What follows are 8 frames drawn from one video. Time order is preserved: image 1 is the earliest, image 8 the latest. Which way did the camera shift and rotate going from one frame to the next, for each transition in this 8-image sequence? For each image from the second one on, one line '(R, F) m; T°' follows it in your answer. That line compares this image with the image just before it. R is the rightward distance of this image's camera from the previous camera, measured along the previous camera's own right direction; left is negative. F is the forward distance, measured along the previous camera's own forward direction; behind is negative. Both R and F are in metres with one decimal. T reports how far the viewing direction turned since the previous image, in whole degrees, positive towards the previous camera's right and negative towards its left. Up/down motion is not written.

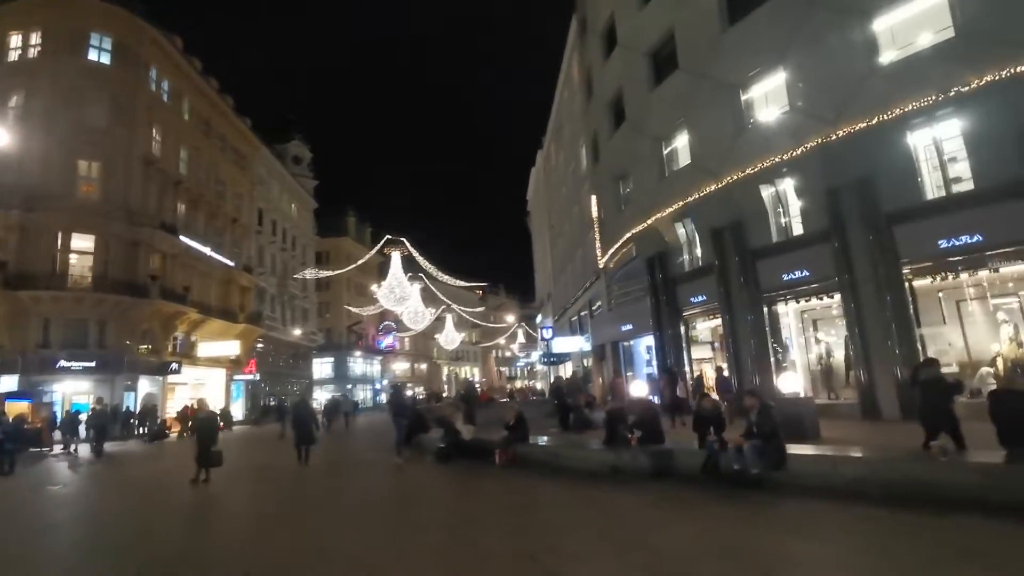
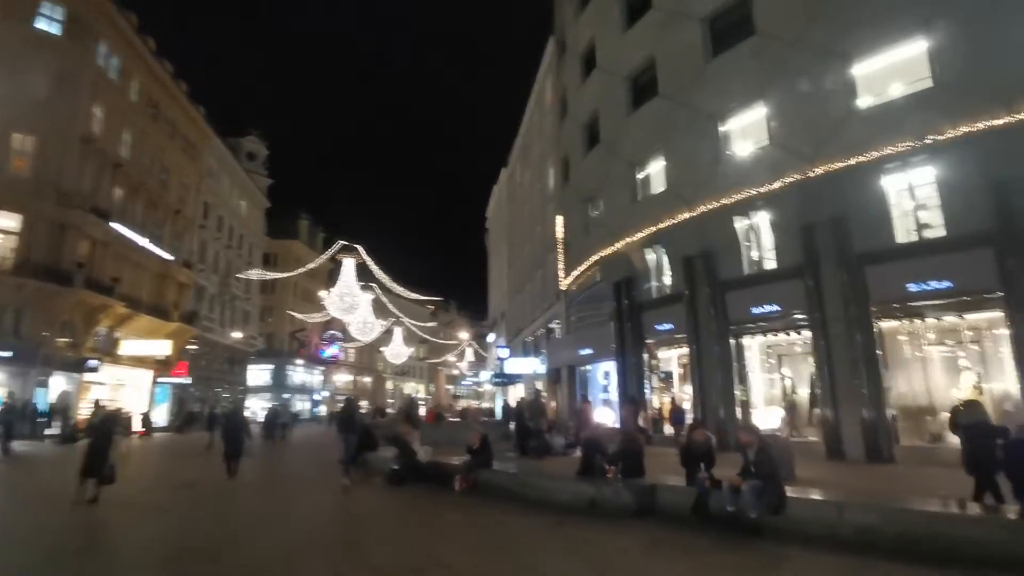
(-0.4, +0.8) m; +5°
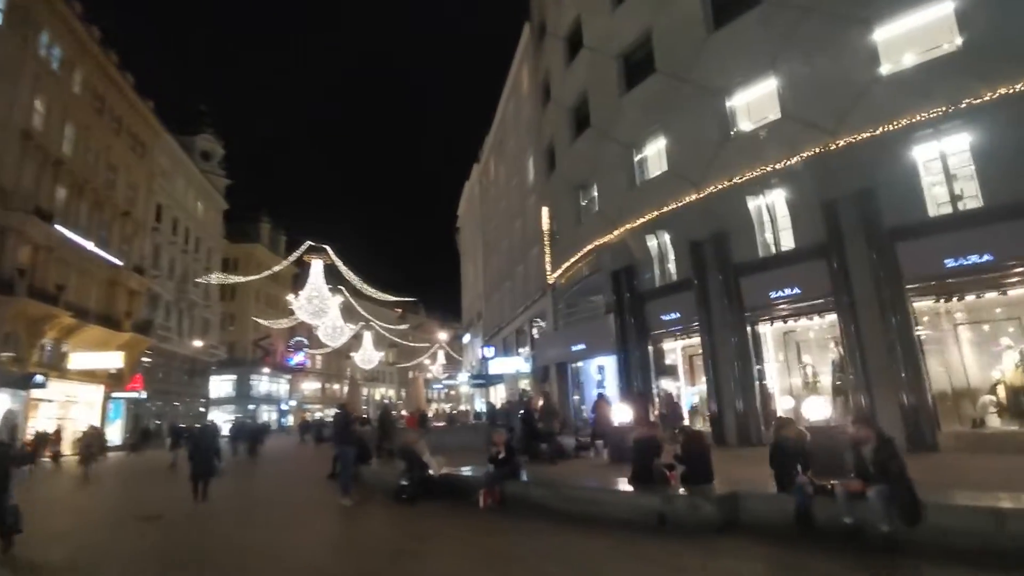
(-0.9, +1.3) m; +4°
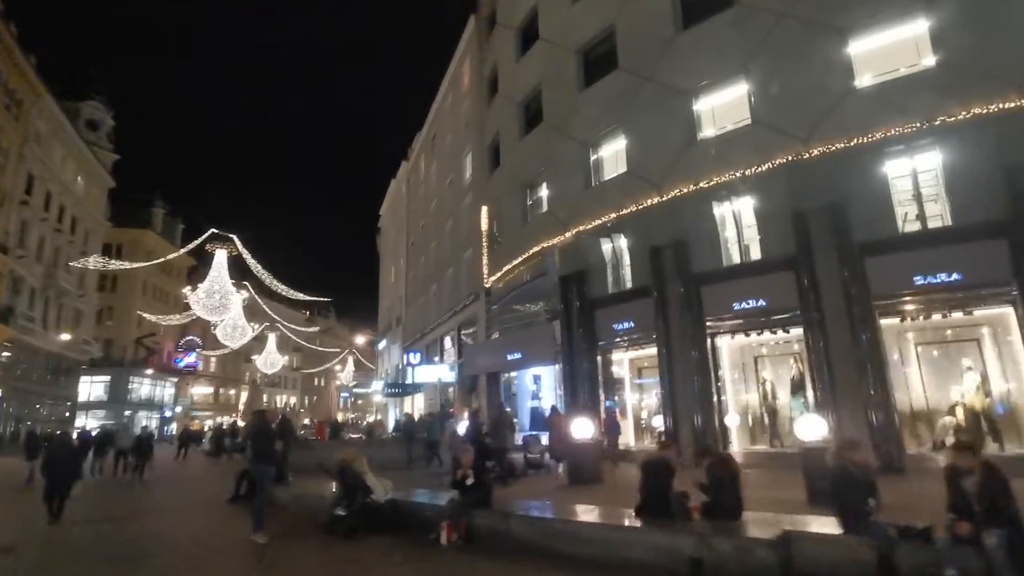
(-0.8, +1.6) m; +9°
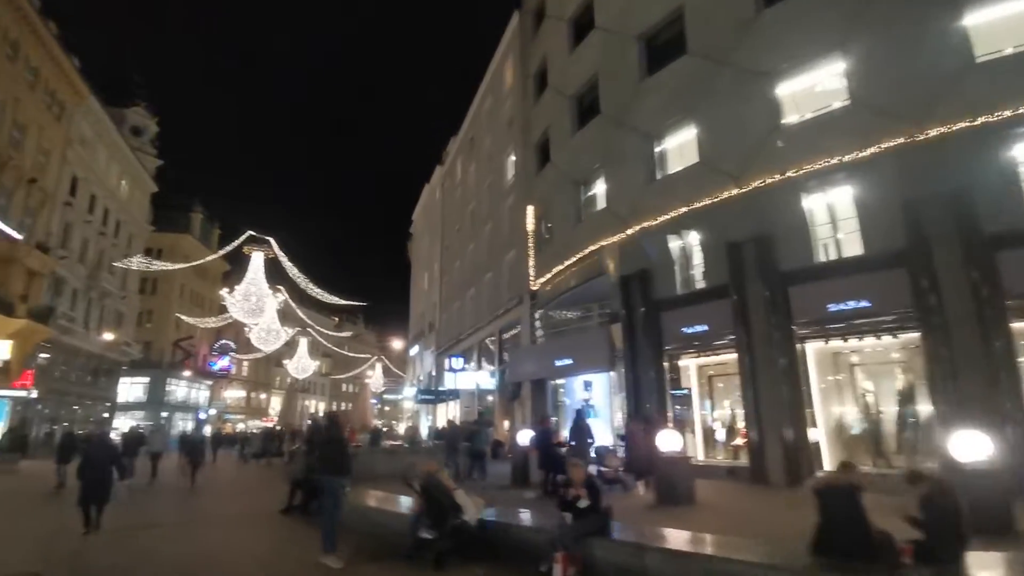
(-1.0, +1.1) m; -2°
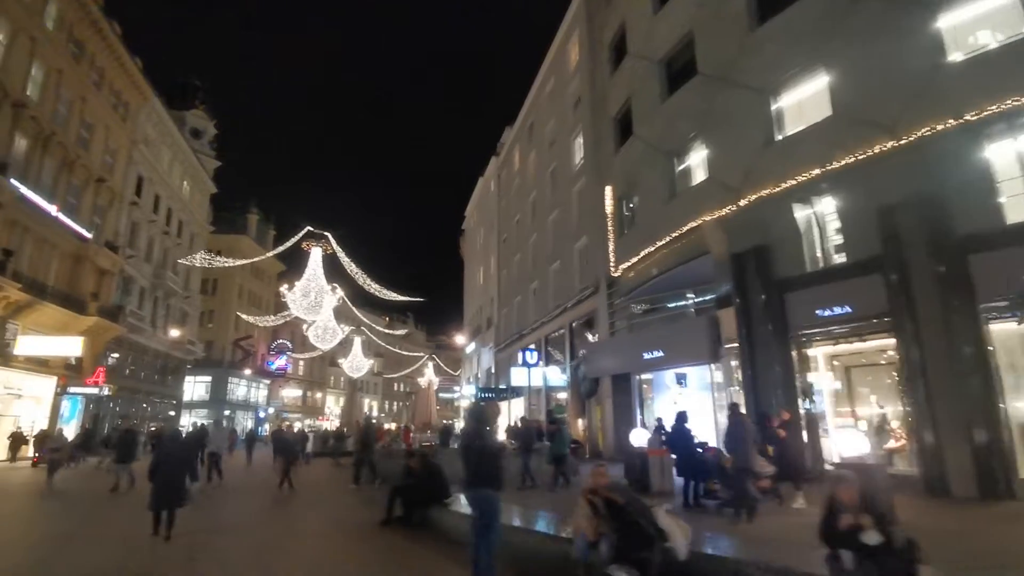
(-1.4, +1.7) m; -4°
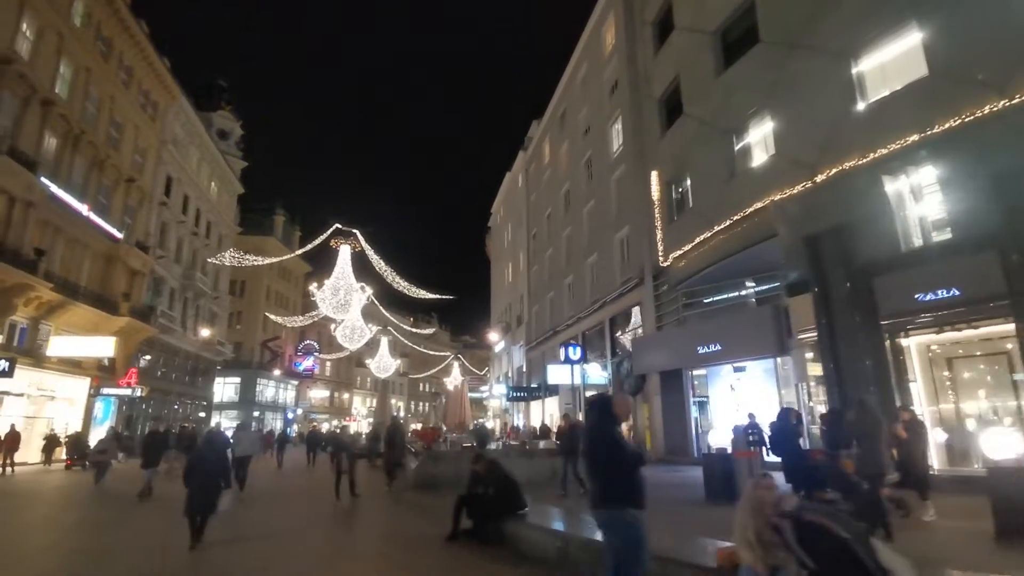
(-0.8, +1.1) m; -2°
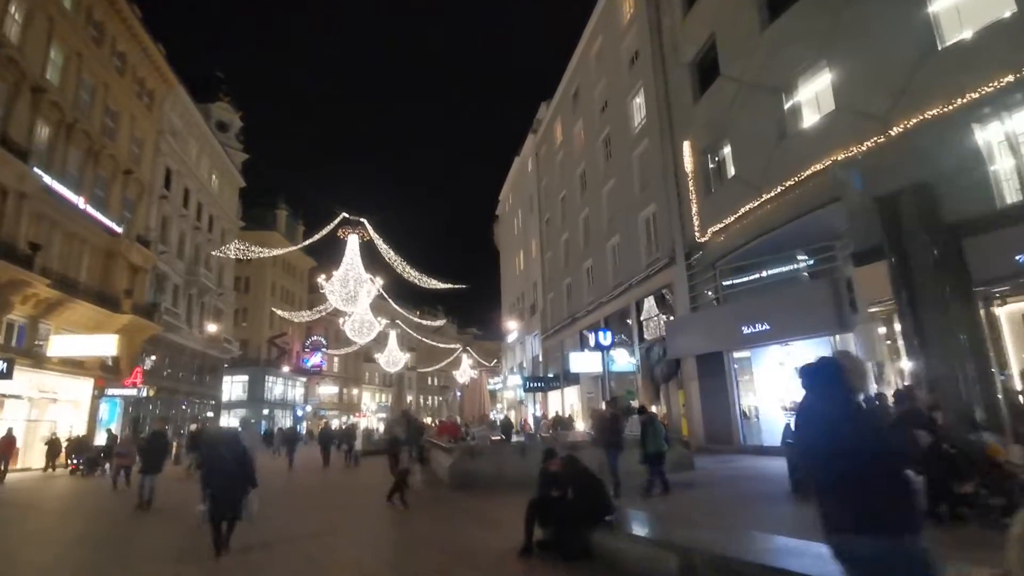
(-0.8, +1.3) m; 0°
